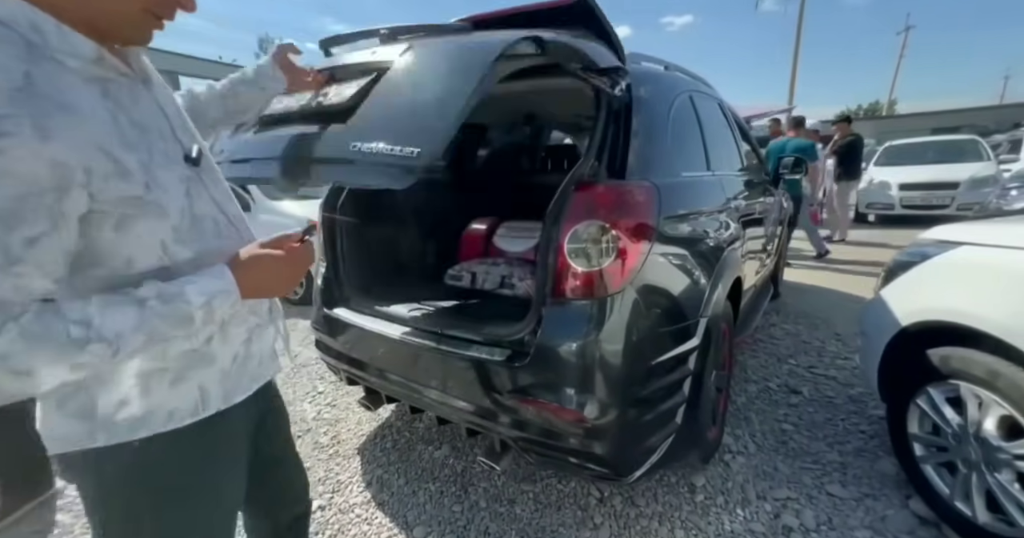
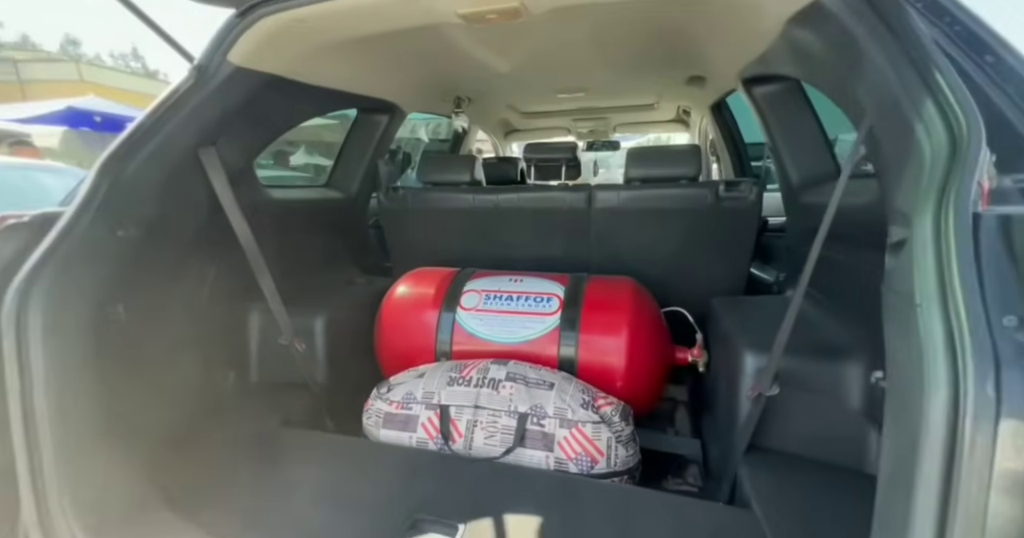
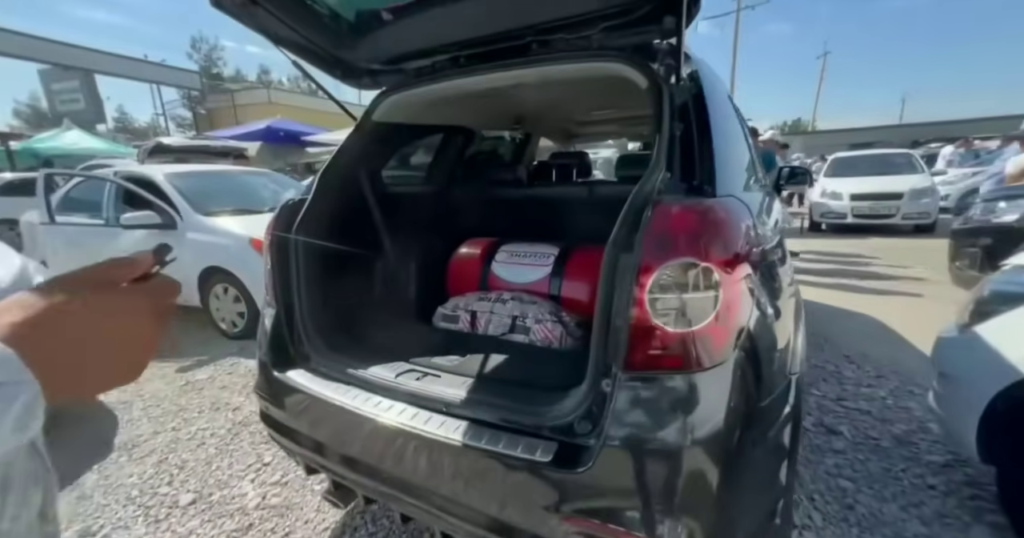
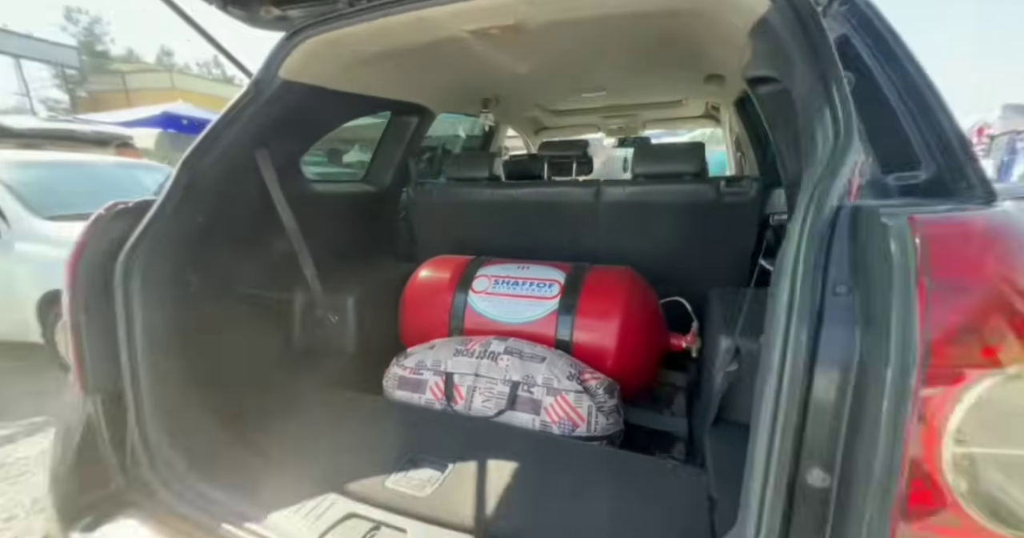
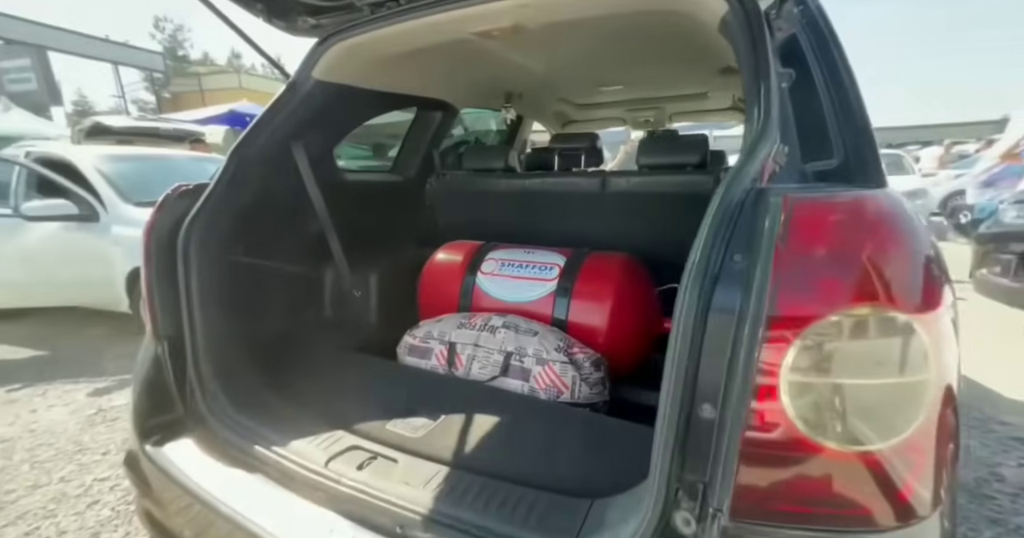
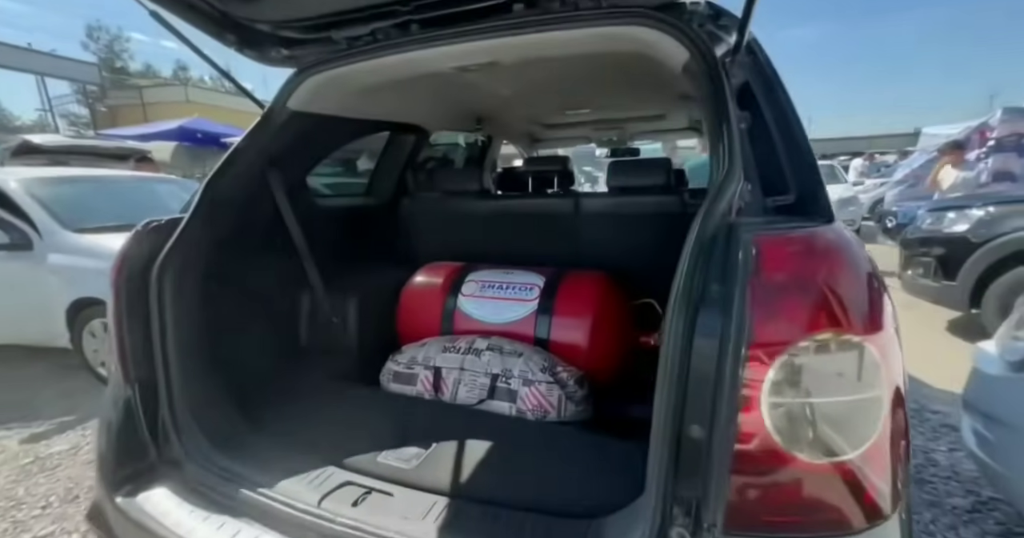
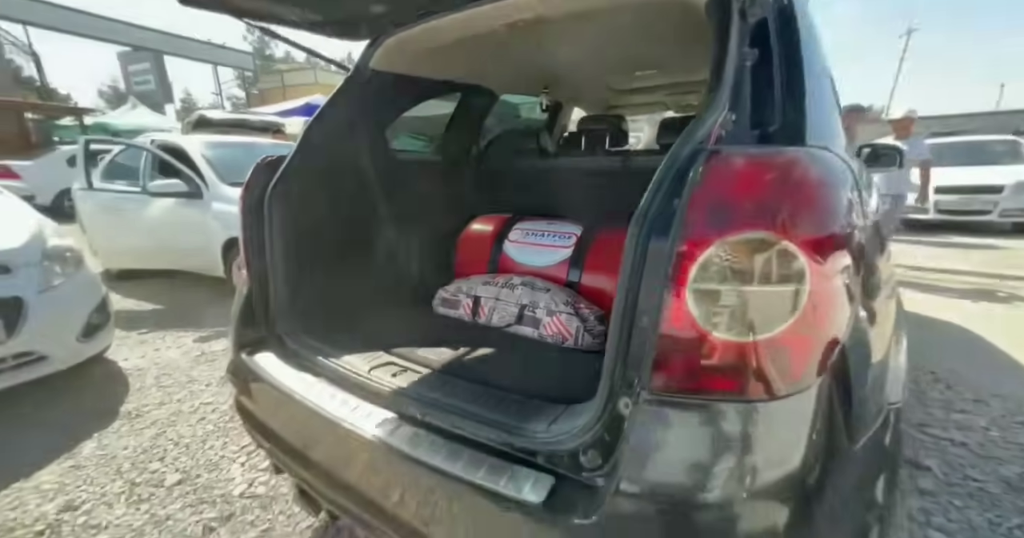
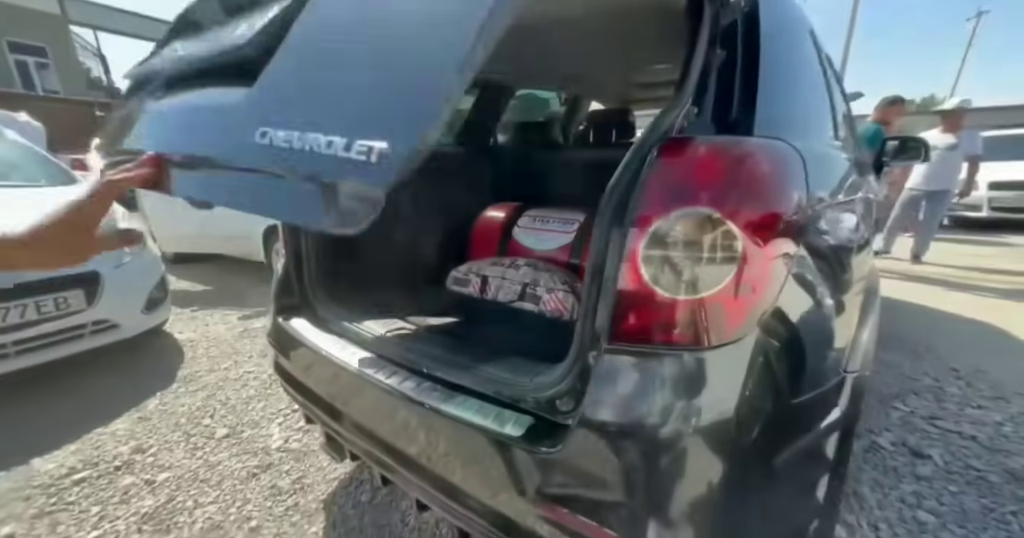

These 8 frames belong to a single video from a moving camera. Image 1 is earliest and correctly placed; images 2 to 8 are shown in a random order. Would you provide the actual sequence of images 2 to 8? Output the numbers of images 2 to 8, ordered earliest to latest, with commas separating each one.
3, 6, 2, 4, 5, 7, 8
